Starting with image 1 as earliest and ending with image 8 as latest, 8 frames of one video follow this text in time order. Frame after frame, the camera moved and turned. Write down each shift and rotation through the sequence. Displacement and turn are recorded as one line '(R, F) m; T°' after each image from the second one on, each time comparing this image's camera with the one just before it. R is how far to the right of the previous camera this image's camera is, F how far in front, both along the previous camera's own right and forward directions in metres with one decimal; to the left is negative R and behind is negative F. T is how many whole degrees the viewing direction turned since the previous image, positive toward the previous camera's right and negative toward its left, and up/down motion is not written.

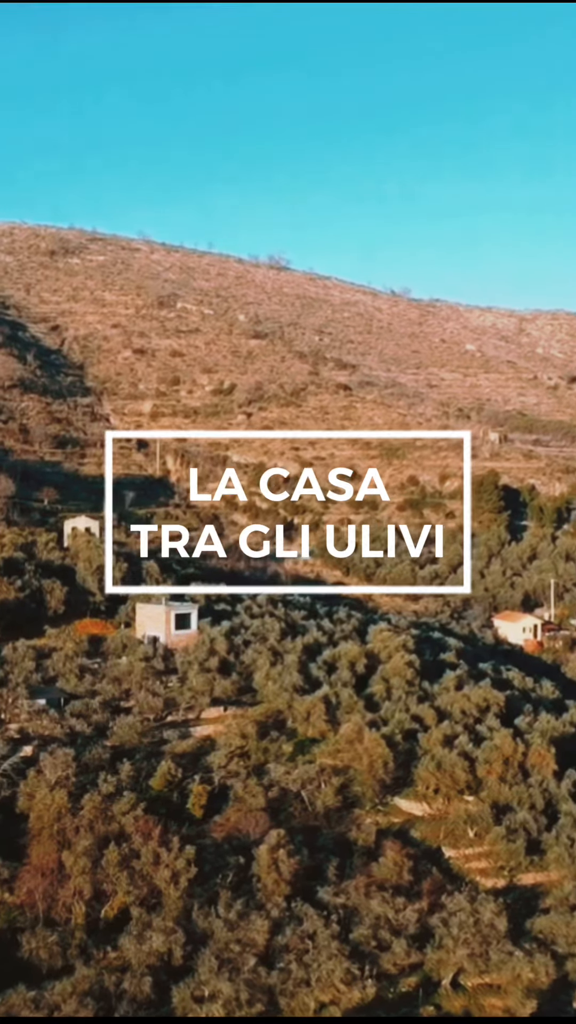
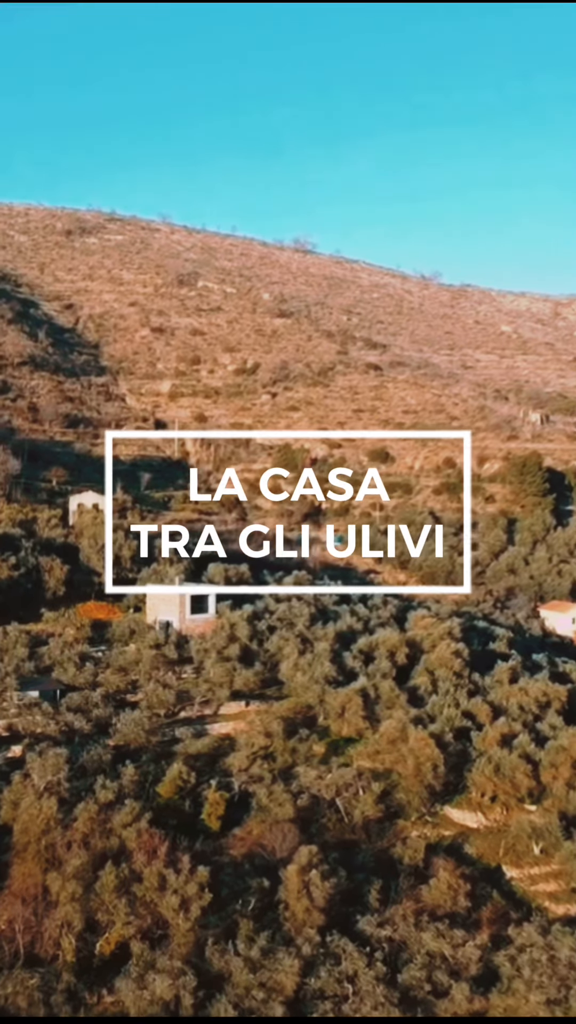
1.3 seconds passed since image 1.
(-0.1, +2.7) m; -1°
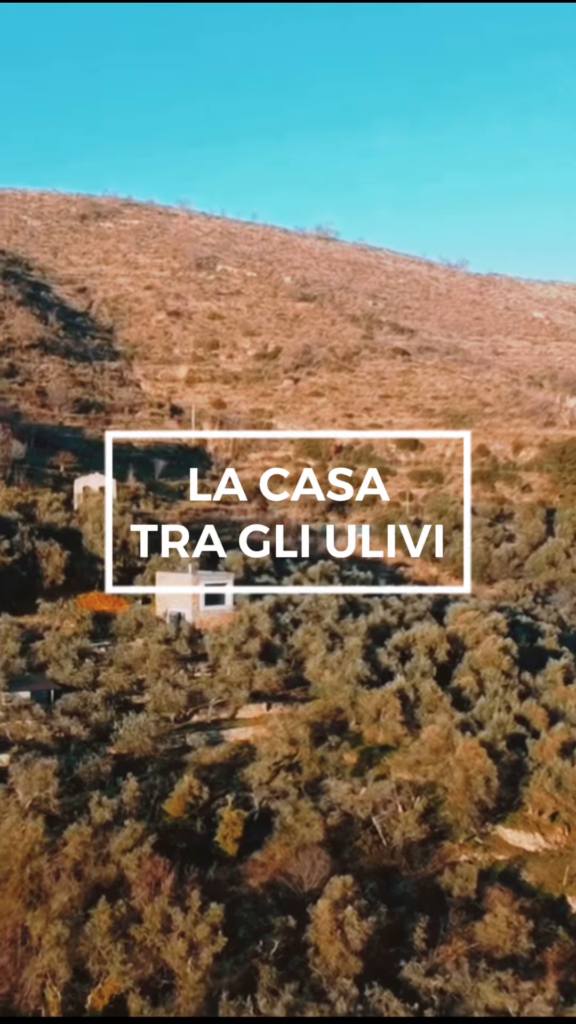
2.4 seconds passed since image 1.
(-0.1, +2.2) m; -1°
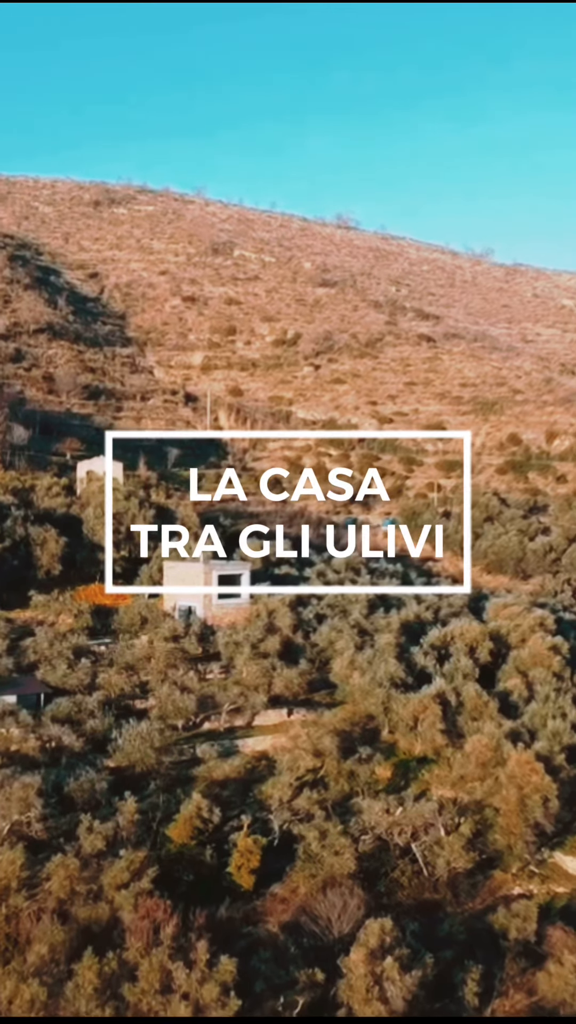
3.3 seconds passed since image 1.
(-0.1, +1.9) m; -1°
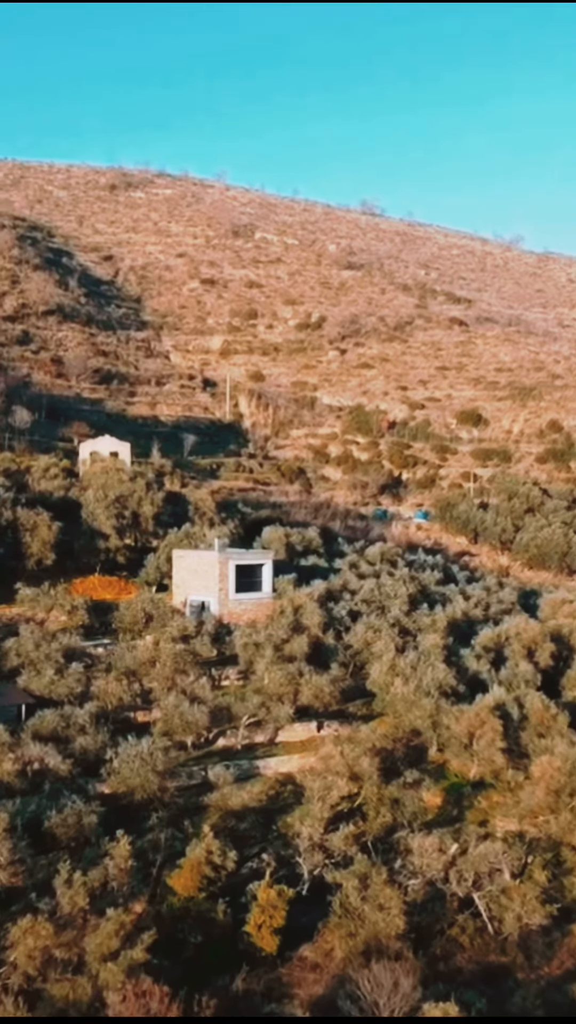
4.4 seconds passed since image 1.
(-0.1, +2.2) m; -1°
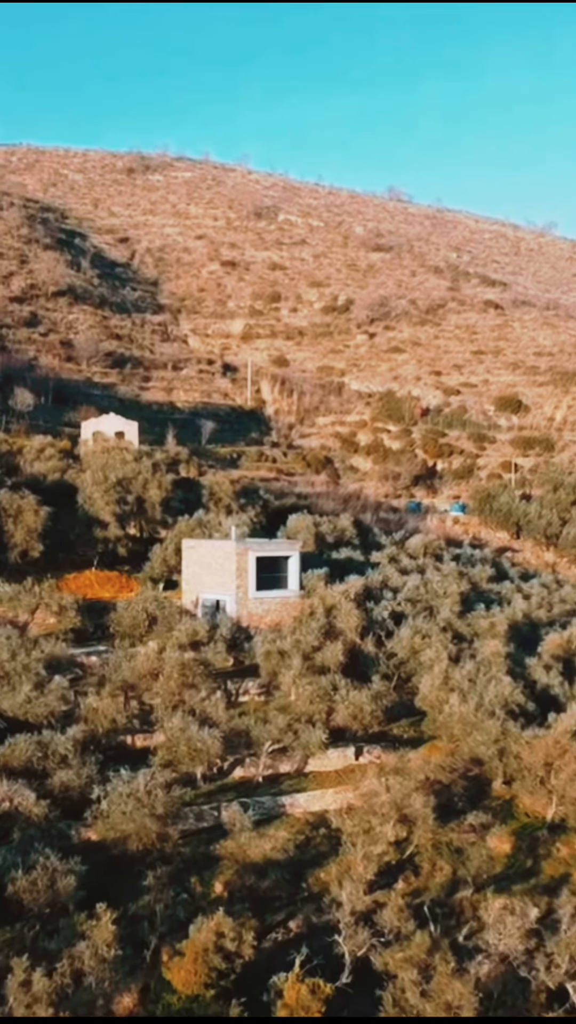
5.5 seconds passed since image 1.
(-0.1, +2.2) m; -1°
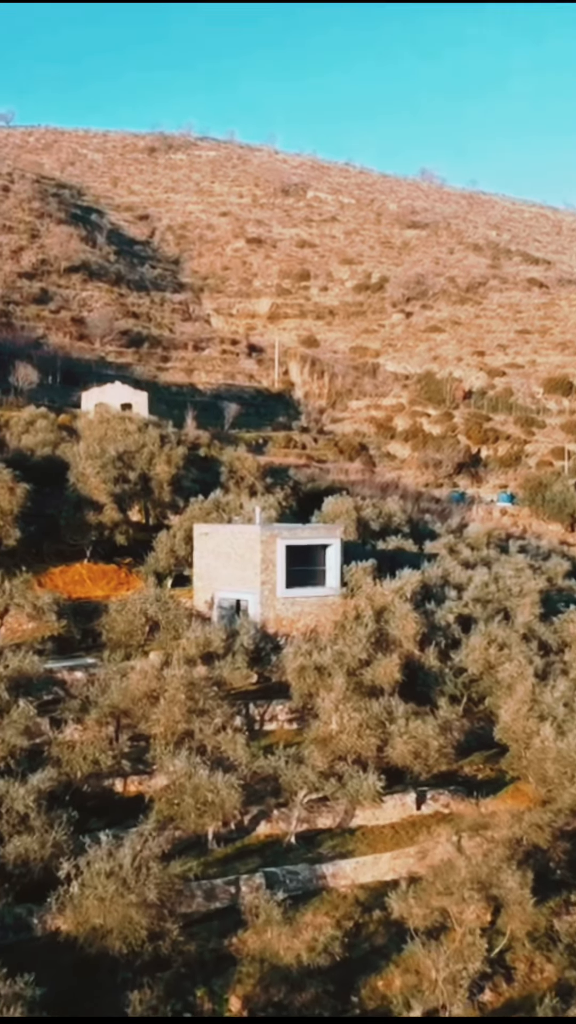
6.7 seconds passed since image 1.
(-0.1, +2.4) m; -1°
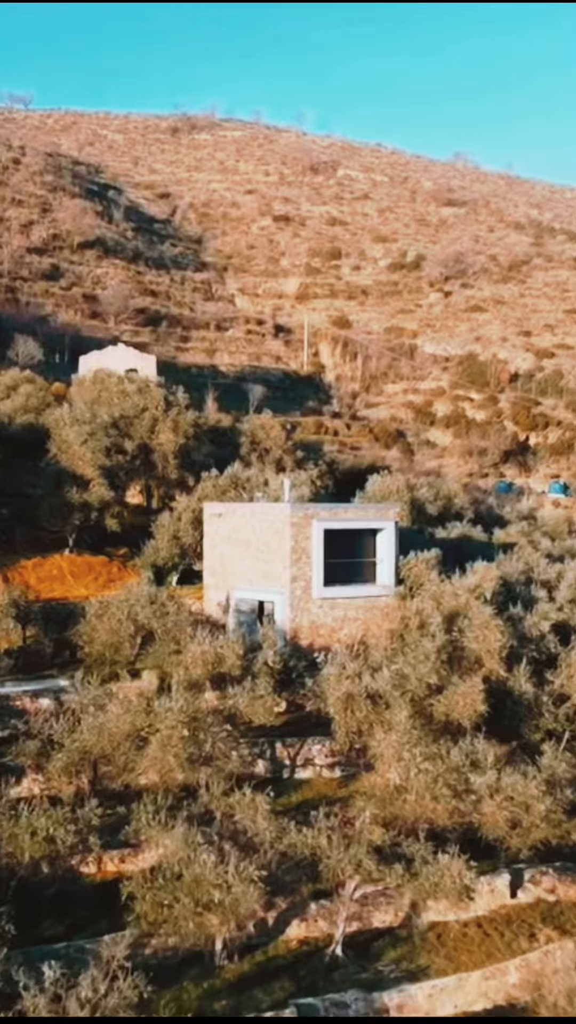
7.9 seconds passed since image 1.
(-0.1, +2.2) m; -1°
